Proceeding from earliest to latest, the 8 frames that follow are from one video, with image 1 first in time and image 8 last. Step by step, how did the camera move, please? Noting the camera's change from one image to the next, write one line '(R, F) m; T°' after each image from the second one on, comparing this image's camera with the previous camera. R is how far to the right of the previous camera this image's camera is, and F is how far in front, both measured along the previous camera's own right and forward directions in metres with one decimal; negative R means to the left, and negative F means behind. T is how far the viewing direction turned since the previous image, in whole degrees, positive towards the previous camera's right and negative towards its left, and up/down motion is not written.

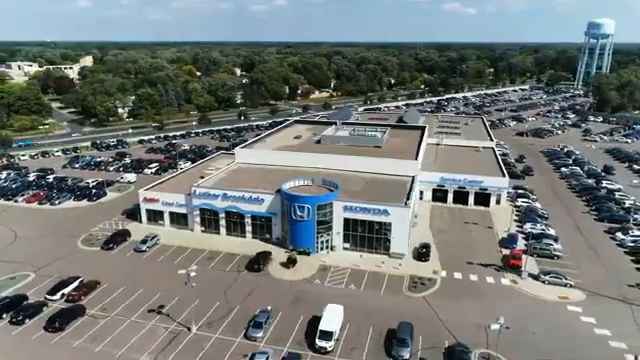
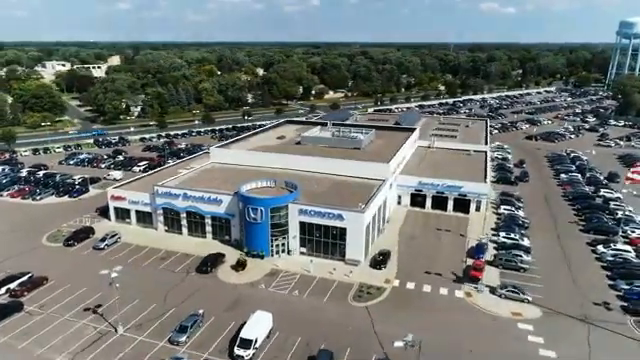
(+6.8, +1.4) m; -4°
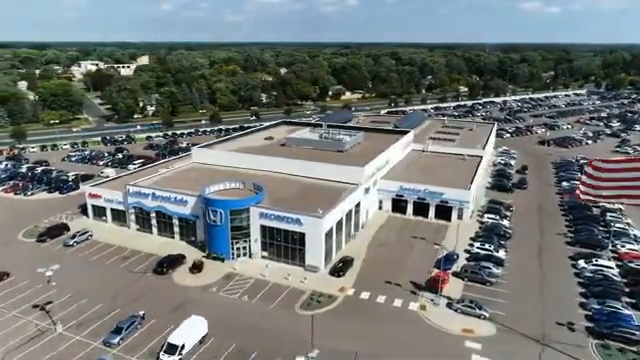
(+6.2, +1.2) m; -4°
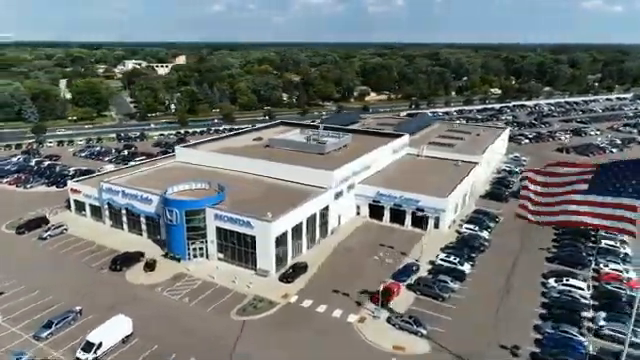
(+7.4, +1.3) m; -5°
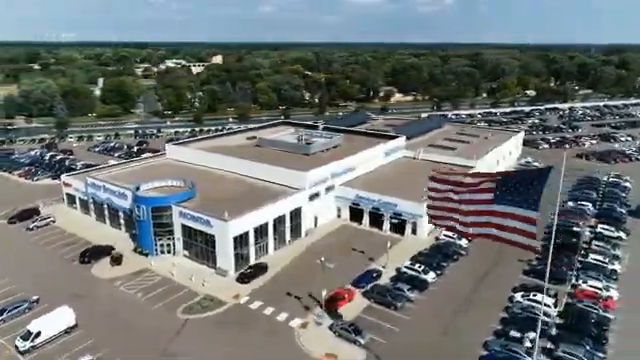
(+6.6, +0.9) m; -5°
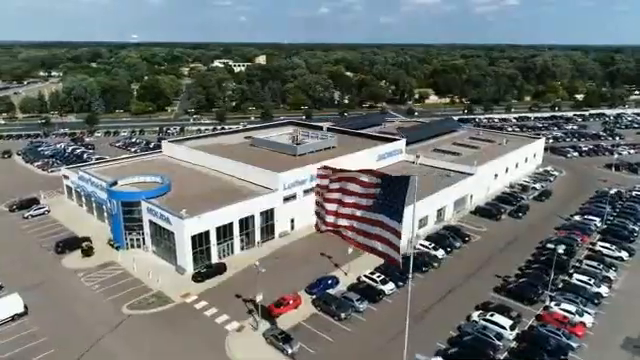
(+7.4, +1.4) m; -7°
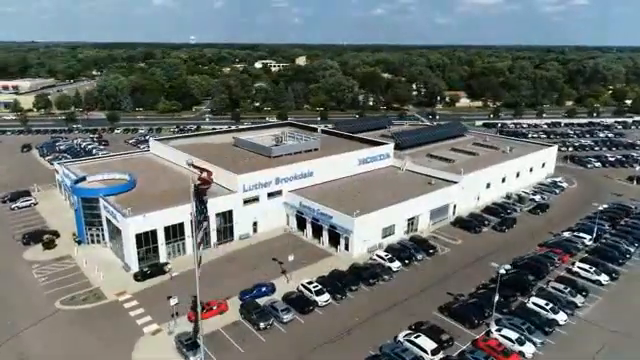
(+8.4, +1.7) m; -6°
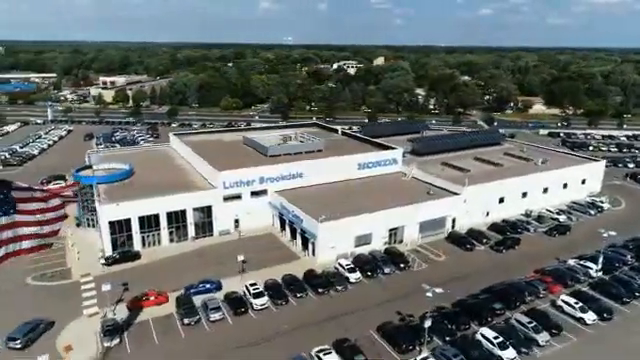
(+10.3, +2.0) m; -11°
